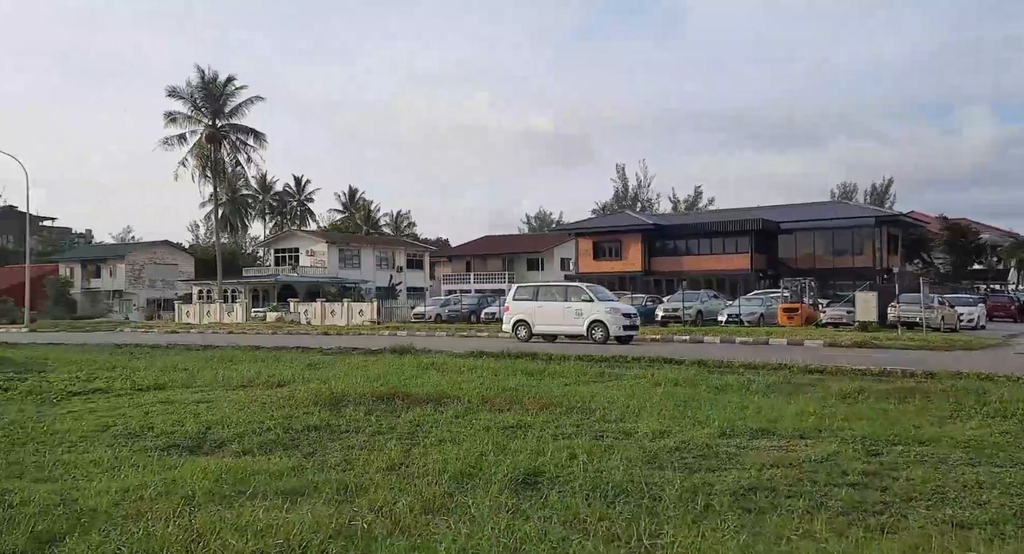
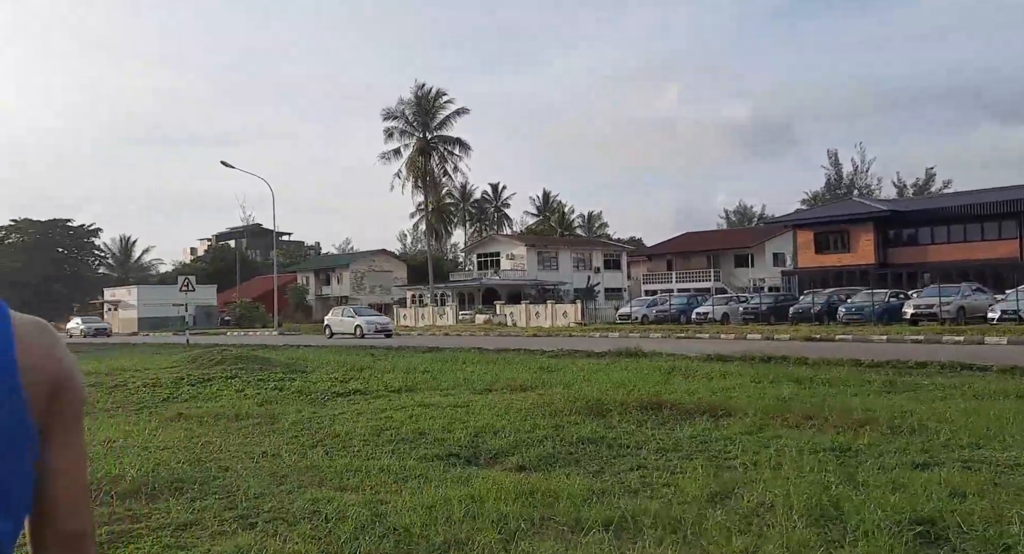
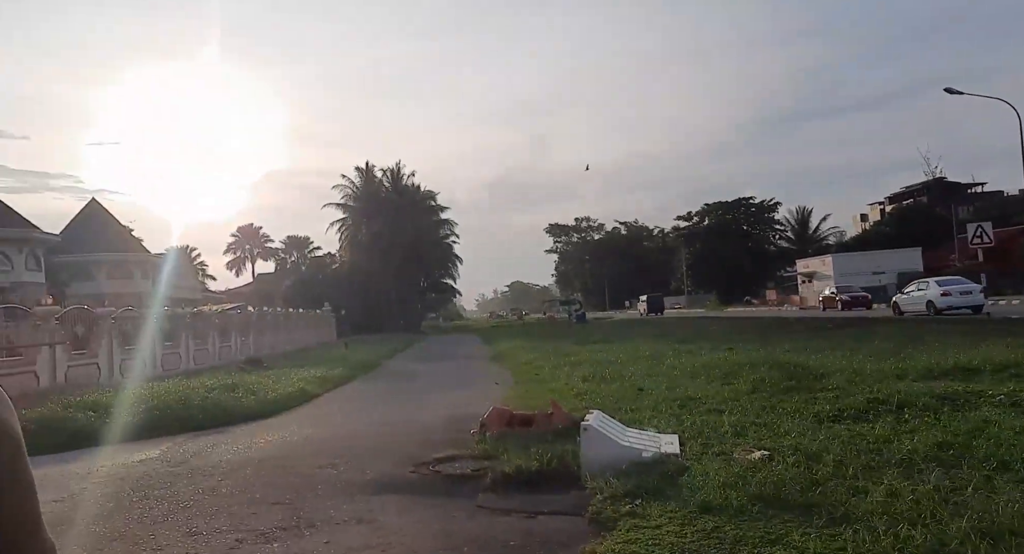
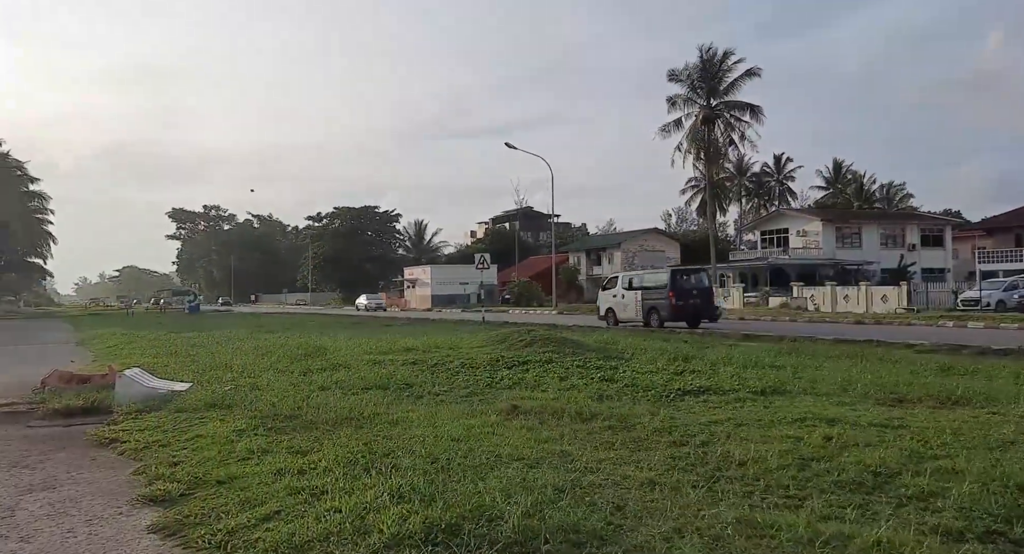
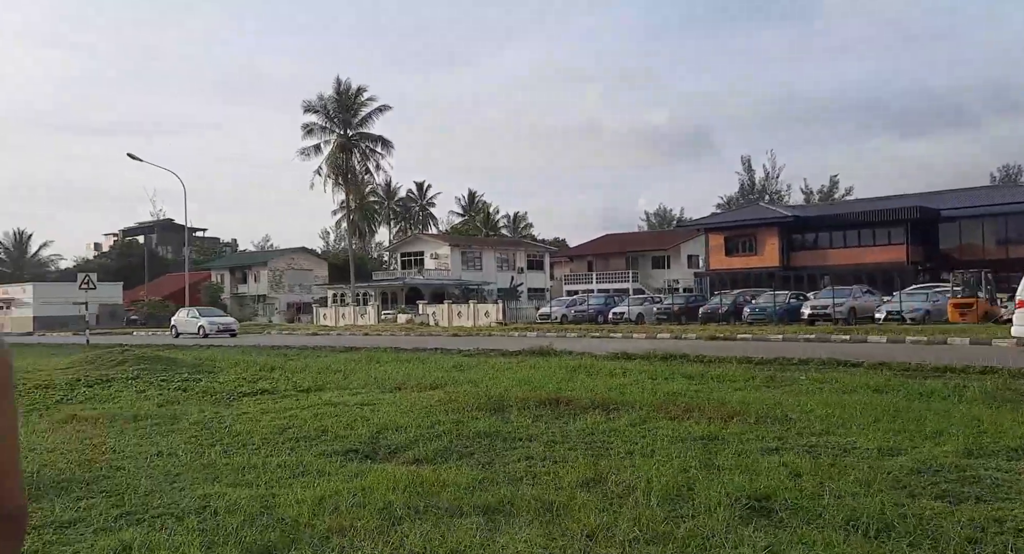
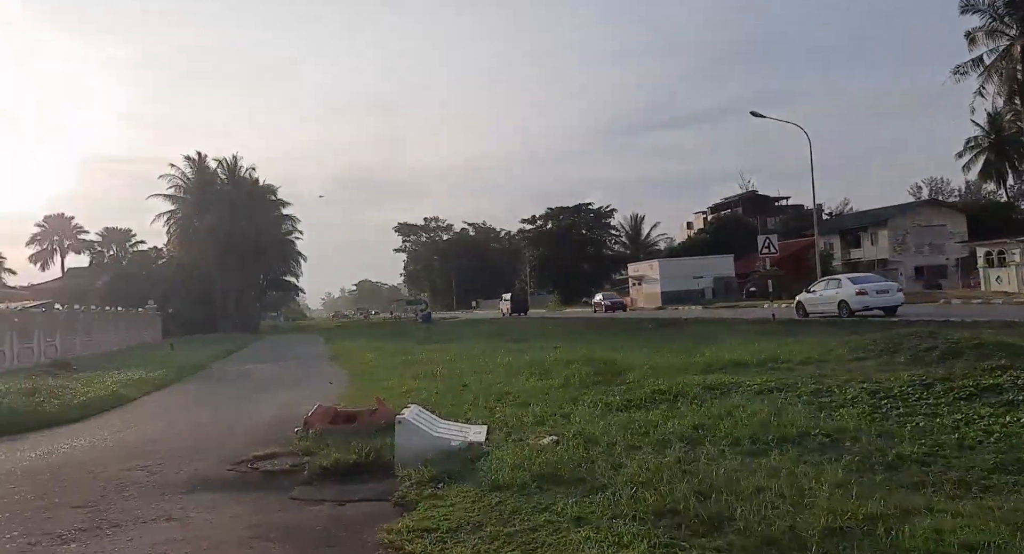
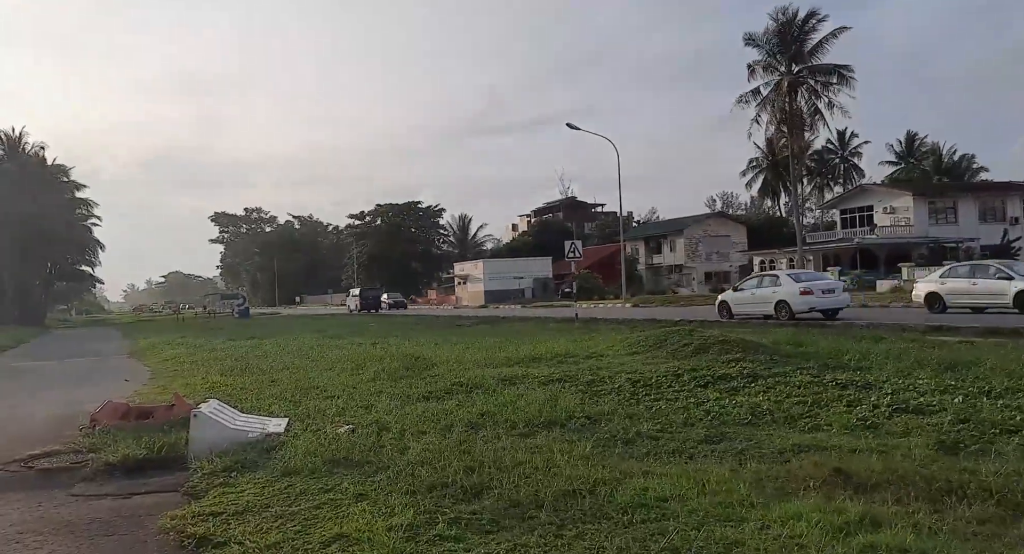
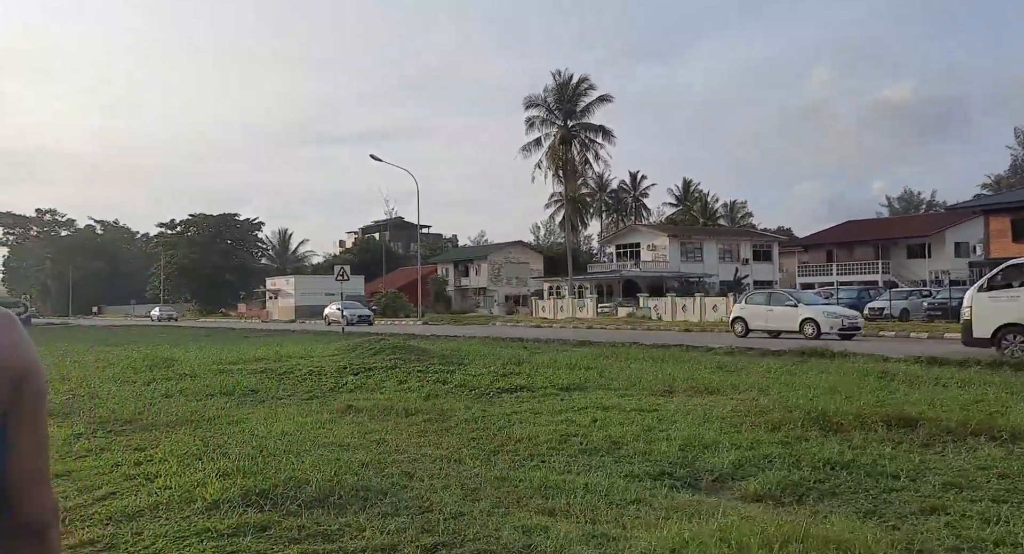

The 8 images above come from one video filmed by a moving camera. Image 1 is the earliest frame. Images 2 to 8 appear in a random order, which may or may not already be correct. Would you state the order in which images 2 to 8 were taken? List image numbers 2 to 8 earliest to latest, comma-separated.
5, 2, 8, 4, 7, 6, 3
